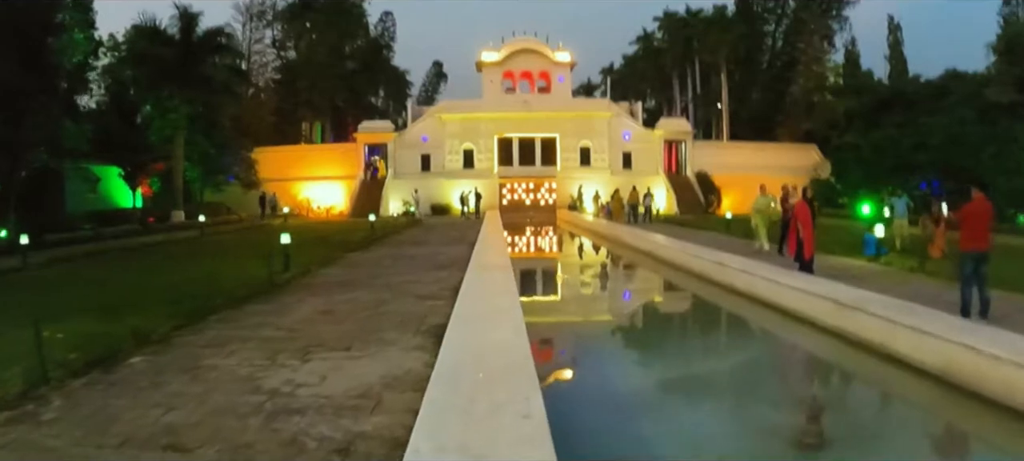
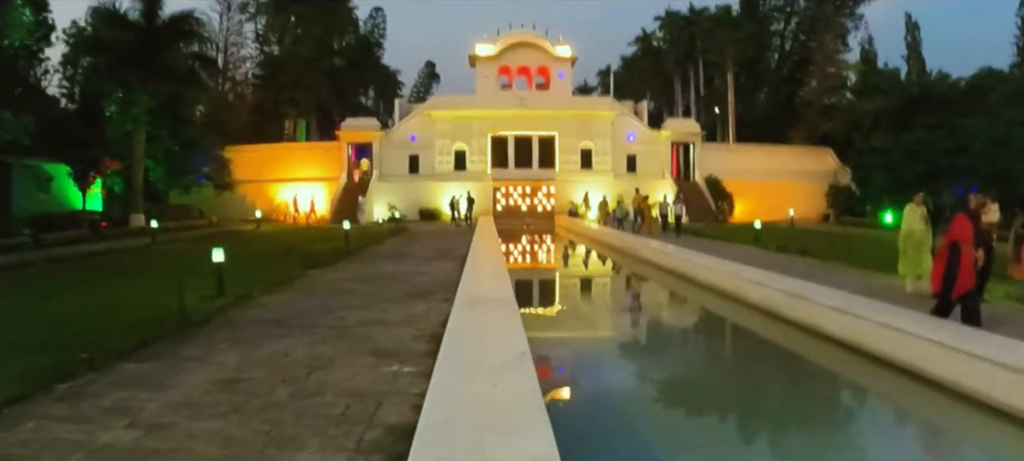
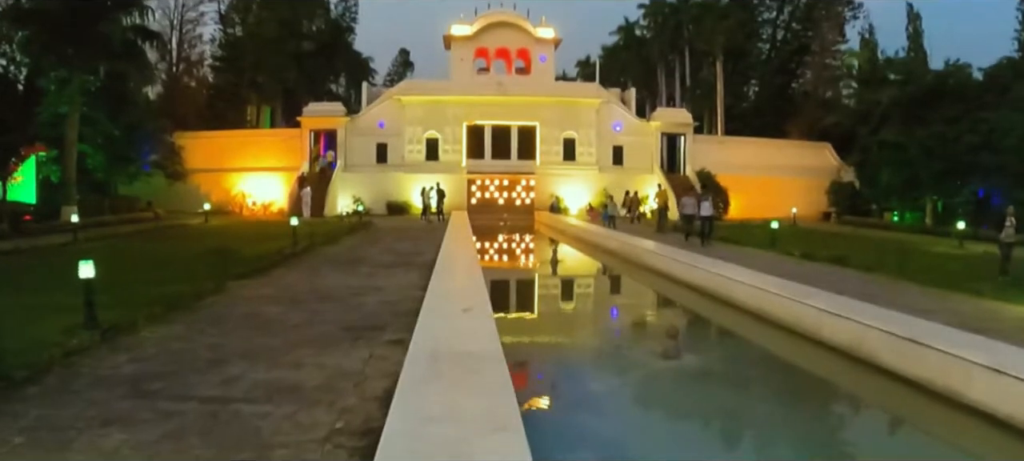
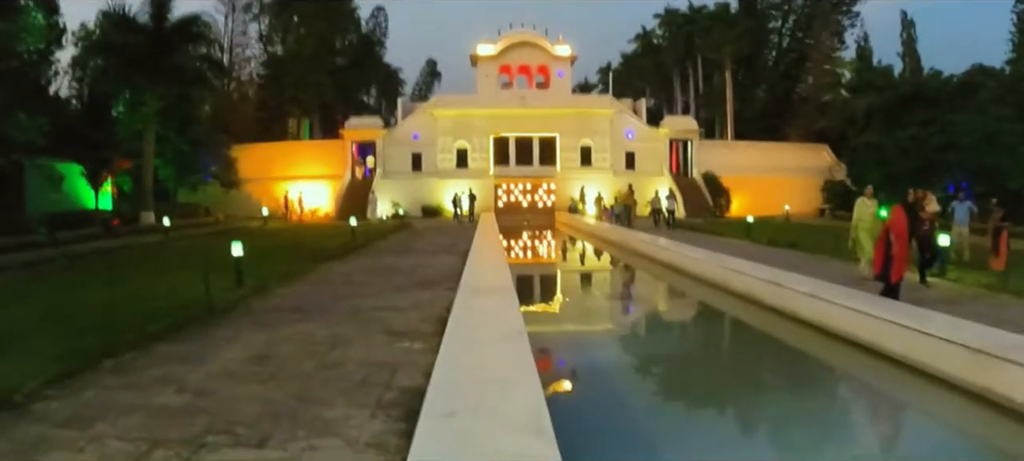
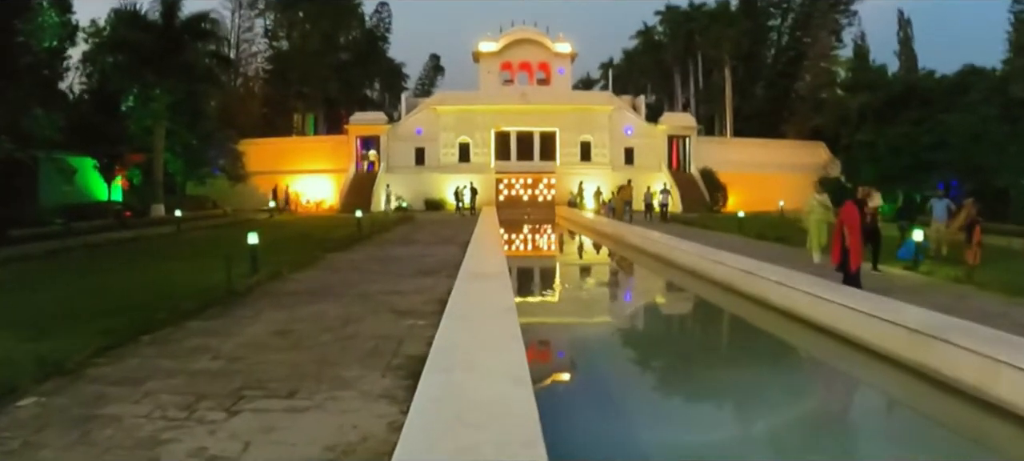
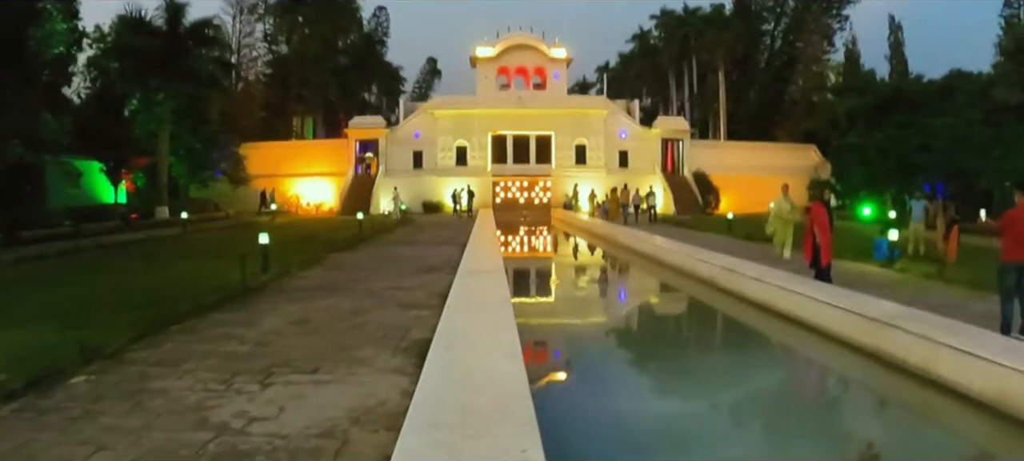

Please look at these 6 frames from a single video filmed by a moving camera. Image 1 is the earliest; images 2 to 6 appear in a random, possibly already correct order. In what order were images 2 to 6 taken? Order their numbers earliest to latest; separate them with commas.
6, 5, 4, 2, 3
